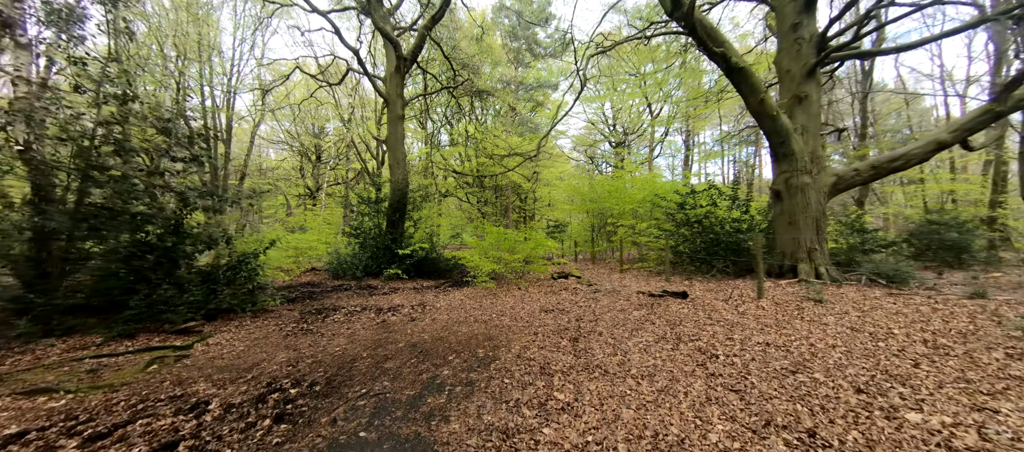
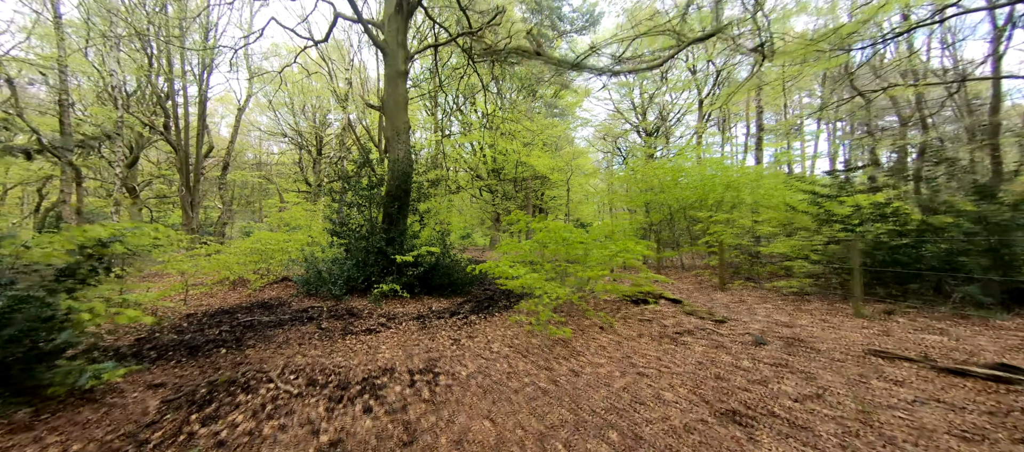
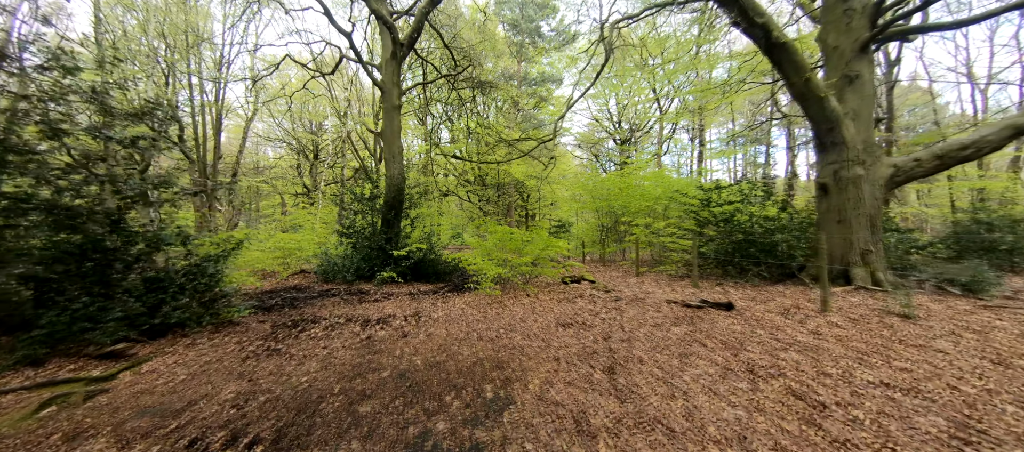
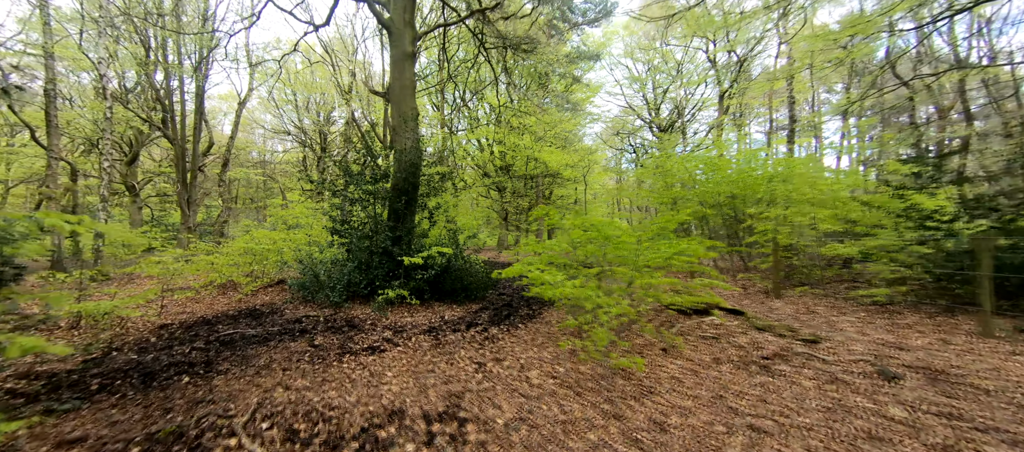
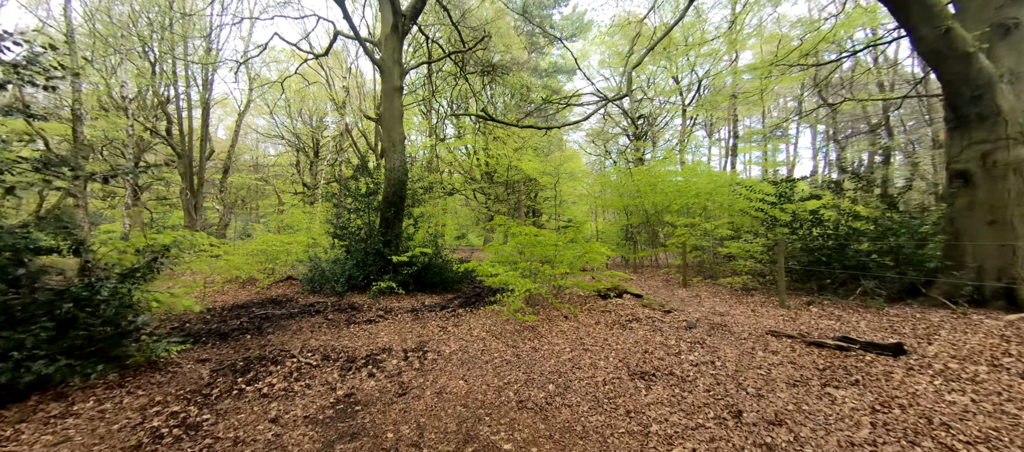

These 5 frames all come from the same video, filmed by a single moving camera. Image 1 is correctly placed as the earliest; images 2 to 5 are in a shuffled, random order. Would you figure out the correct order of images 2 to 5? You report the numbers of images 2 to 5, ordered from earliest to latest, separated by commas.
3, 5, 2, 4
